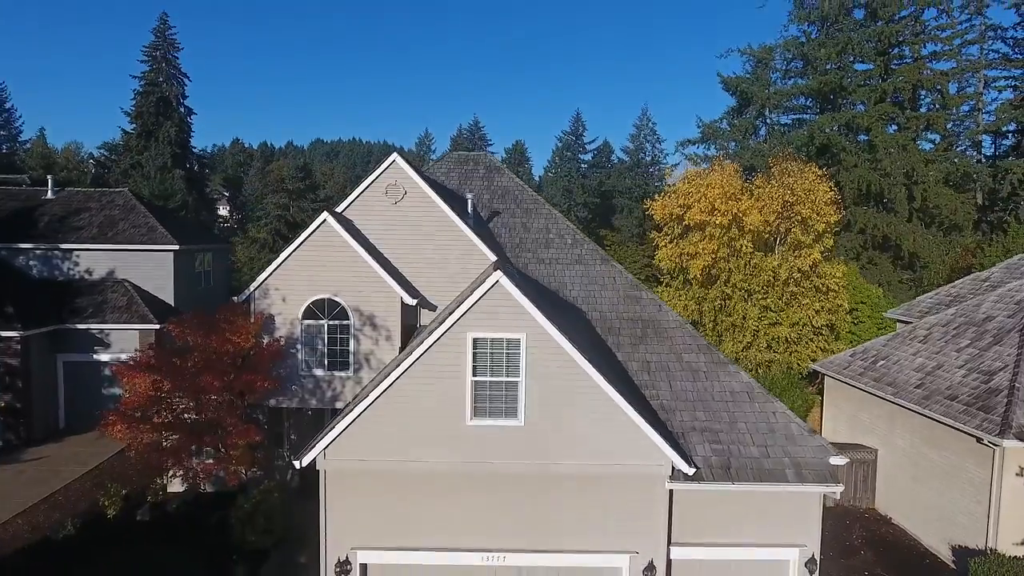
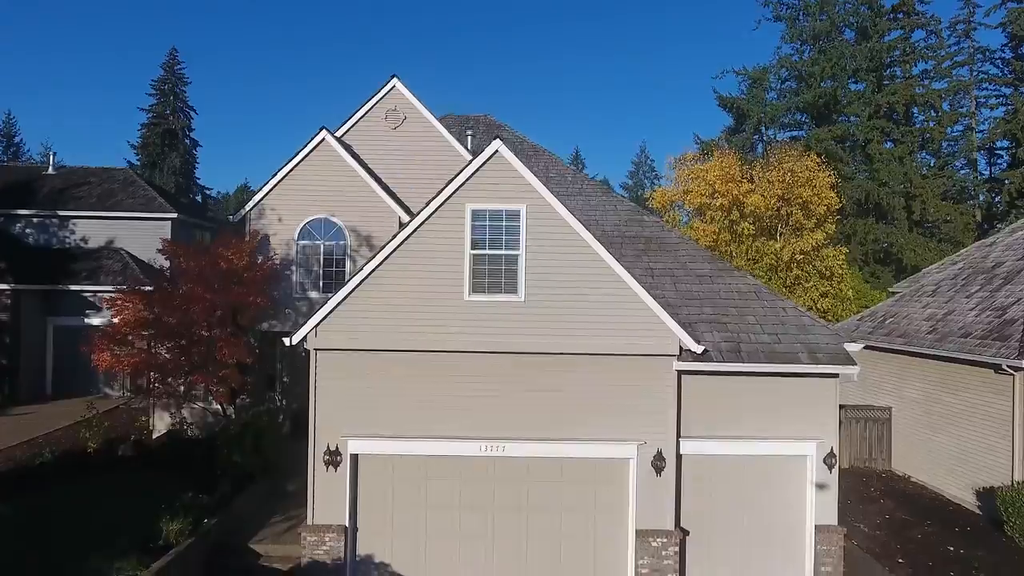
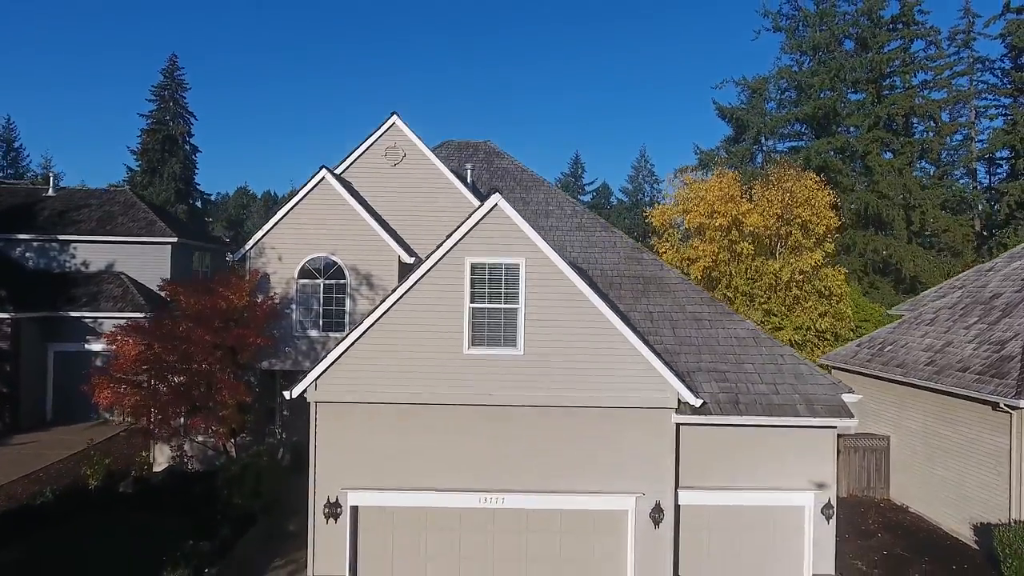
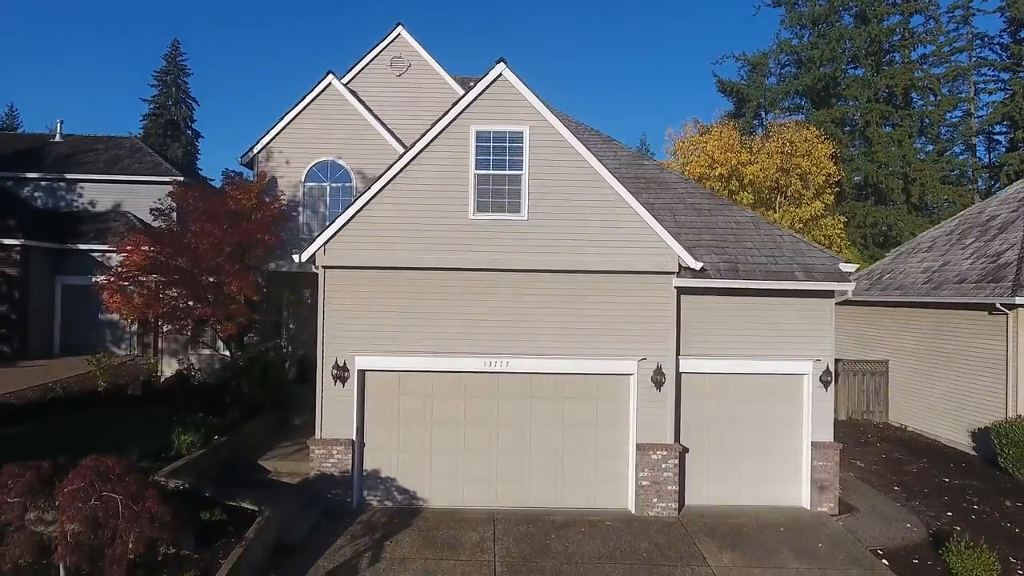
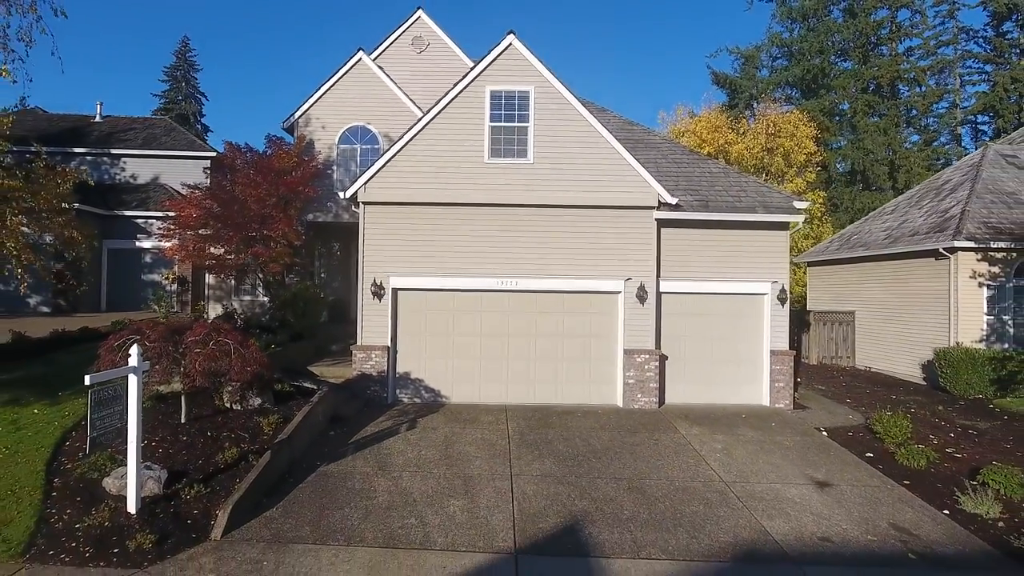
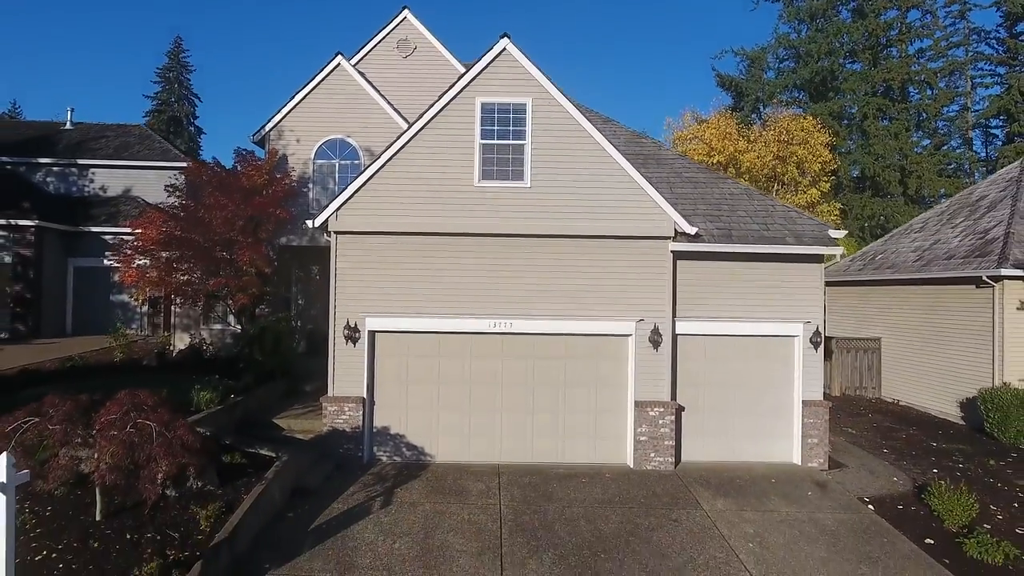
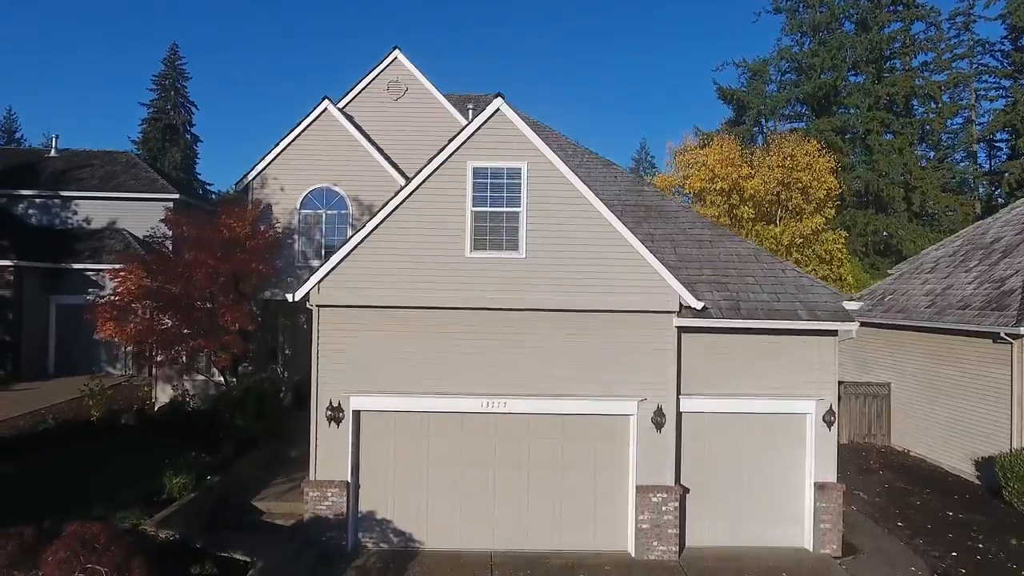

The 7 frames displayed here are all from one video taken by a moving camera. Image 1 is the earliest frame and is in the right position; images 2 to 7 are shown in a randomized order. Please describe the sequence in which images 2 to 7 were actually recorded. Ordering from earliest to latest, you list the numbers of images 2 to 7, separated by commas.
3, 2, 7, 4, 6, 5
